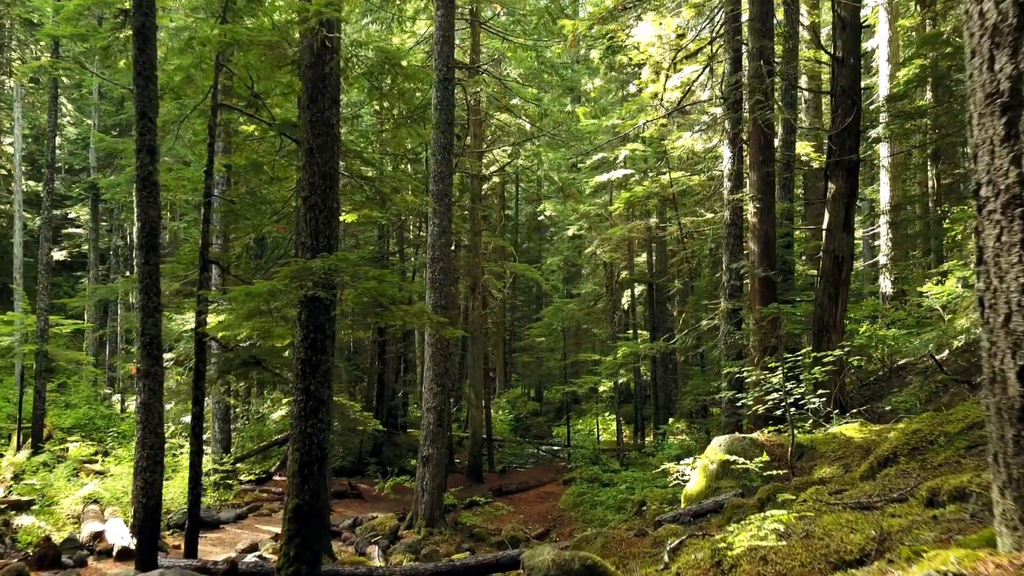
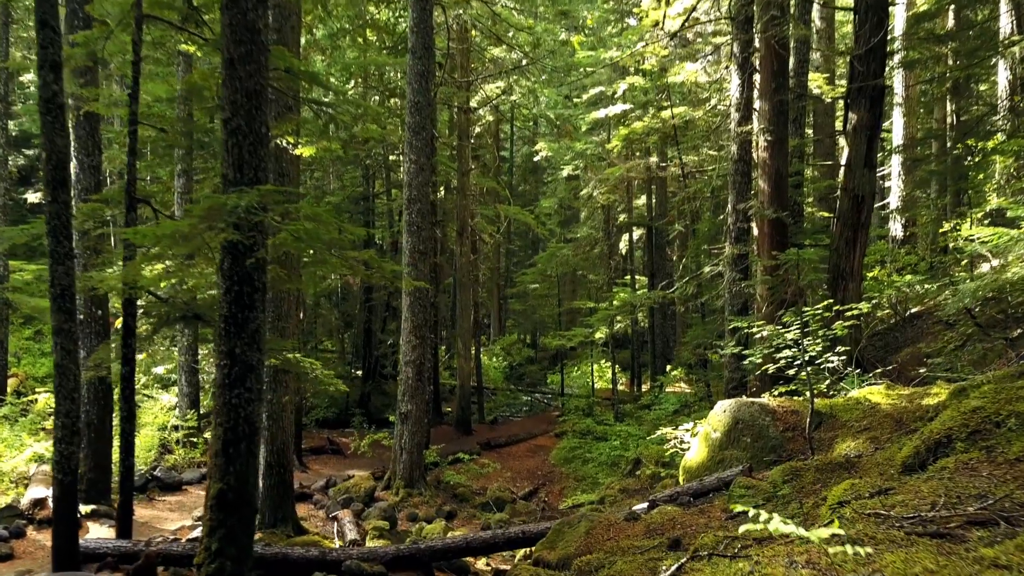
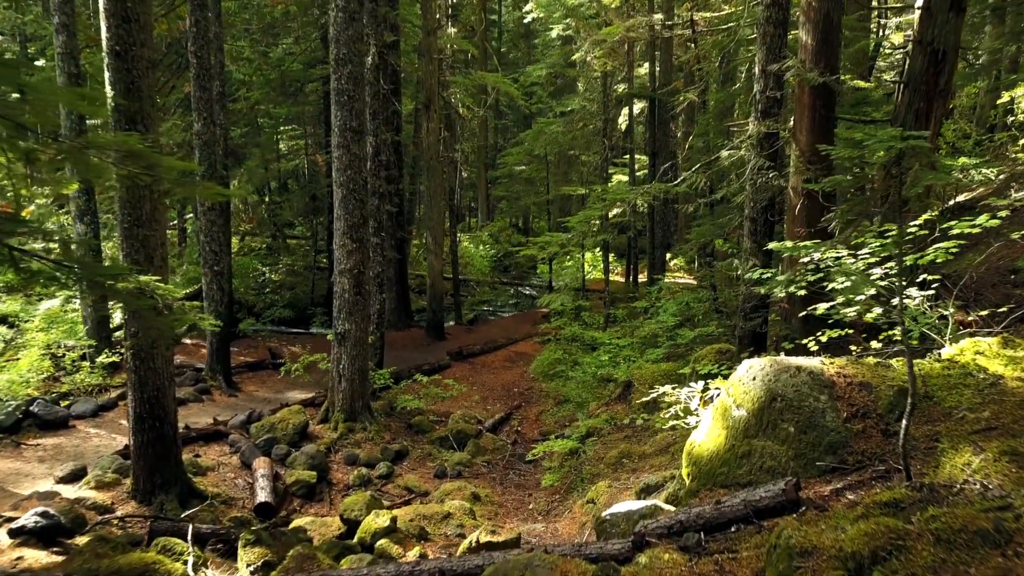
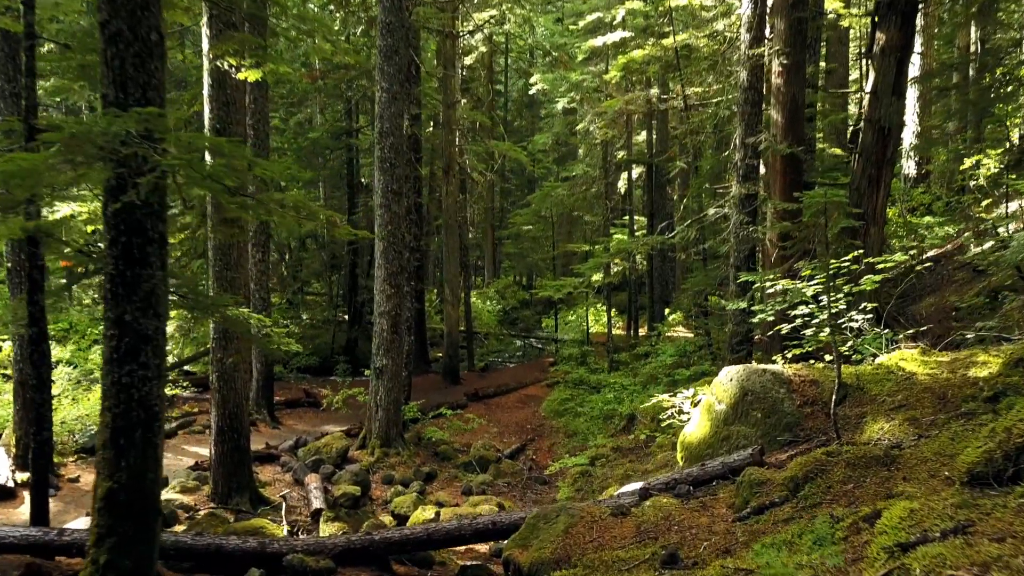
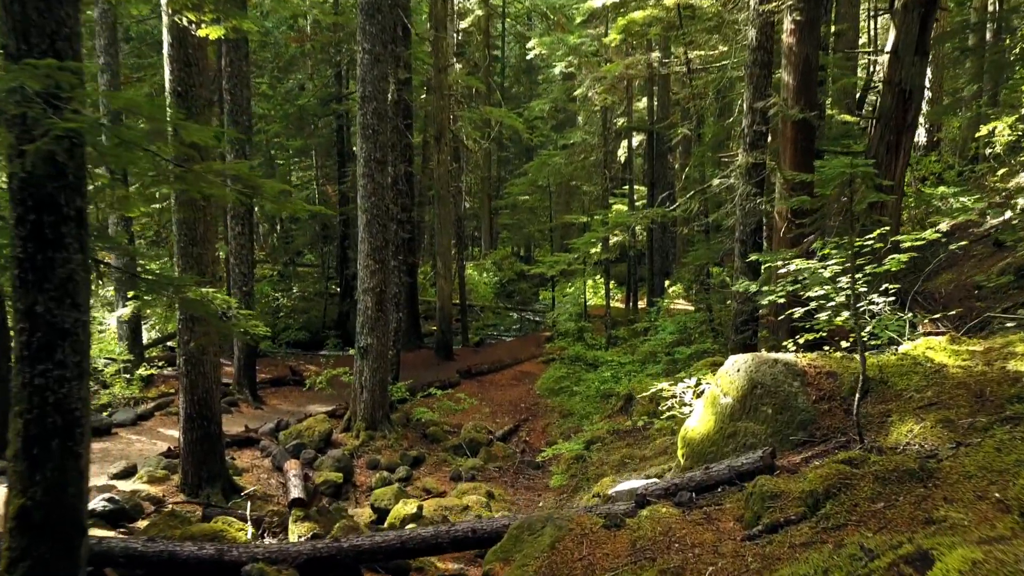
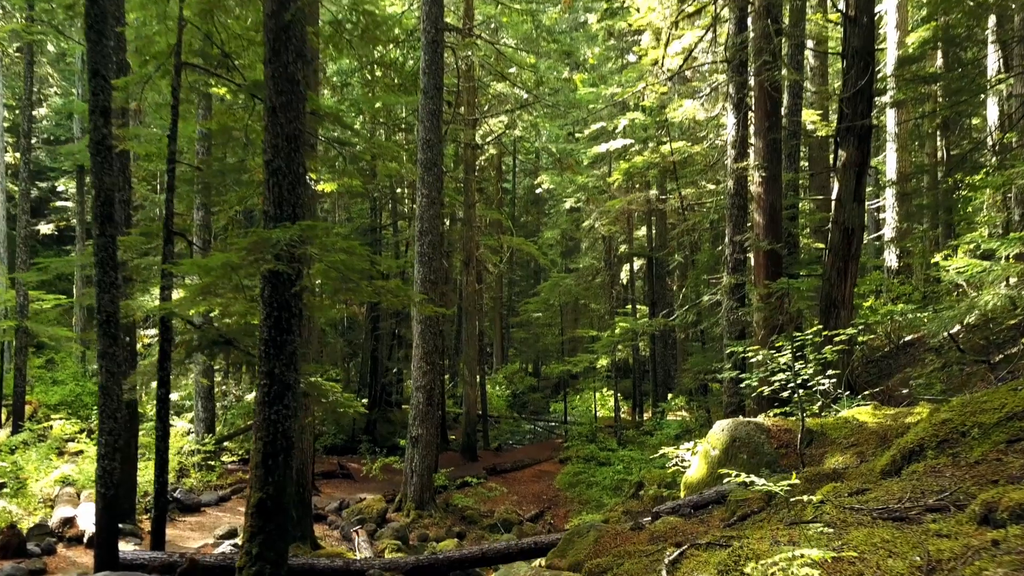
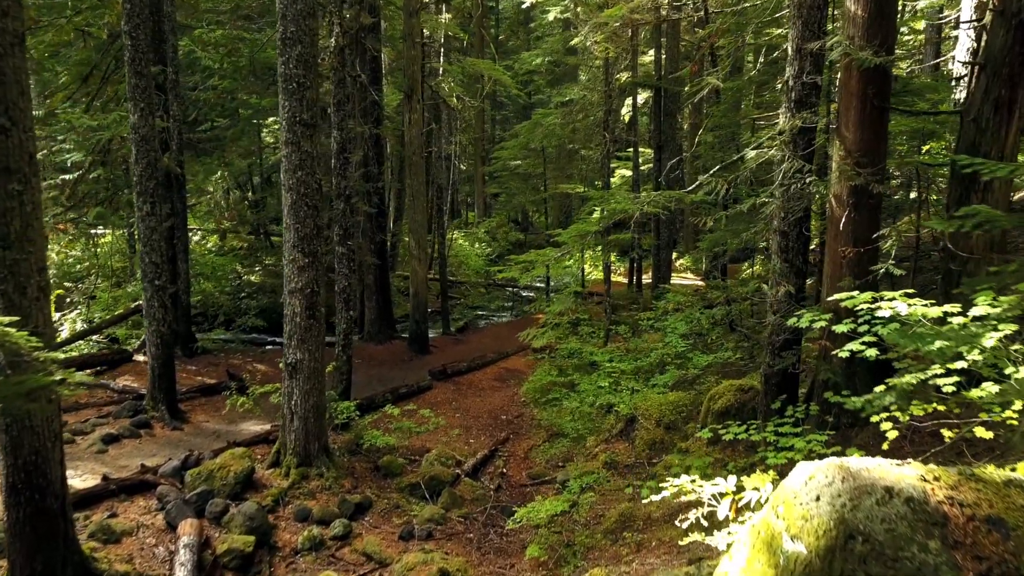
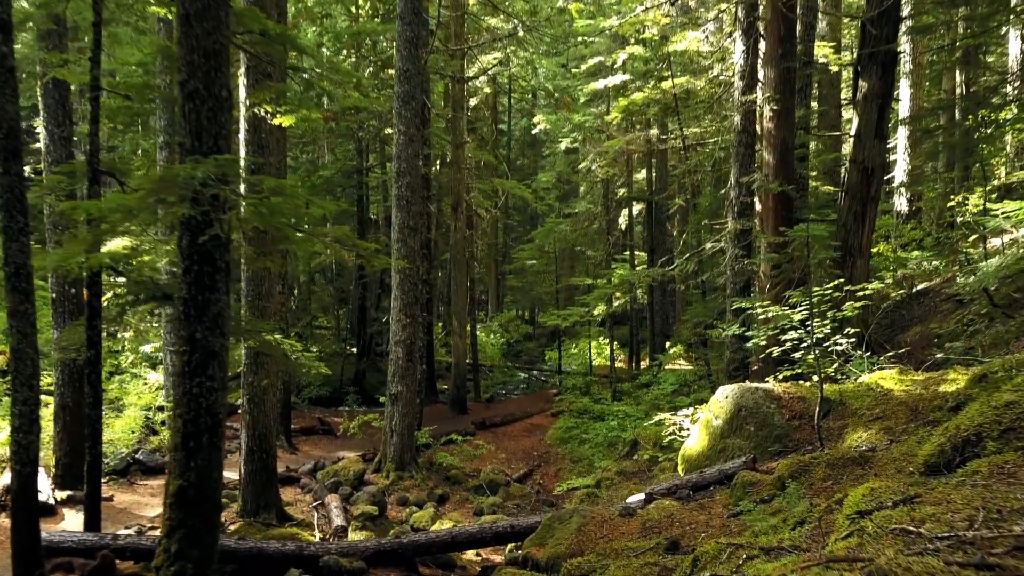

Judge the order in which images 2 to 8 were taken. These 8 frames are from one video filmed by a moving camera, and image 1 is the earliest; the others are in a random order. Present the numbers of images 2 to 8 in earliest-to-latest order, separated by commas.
6, 2, 8, 4, 5, 3, 7
